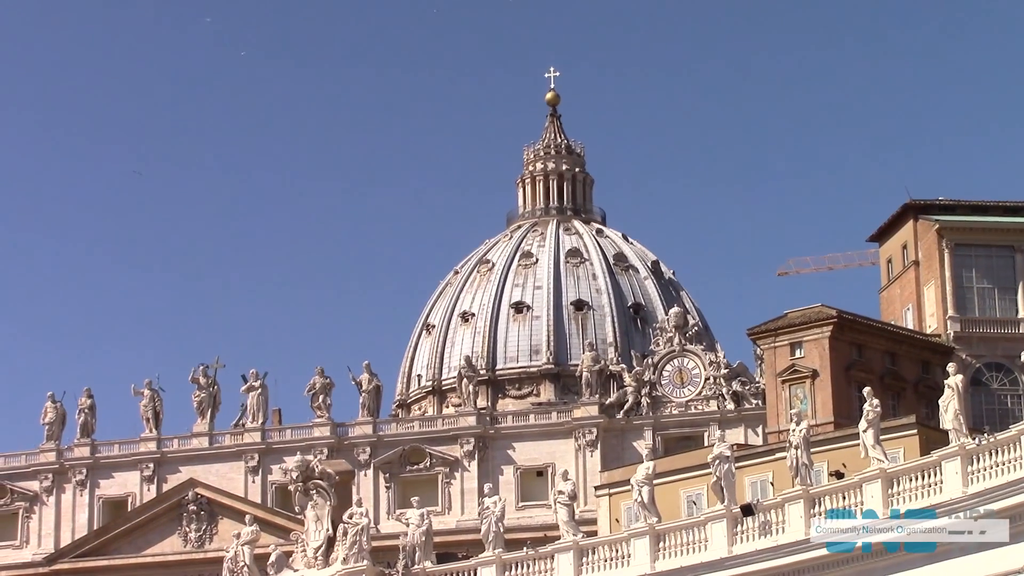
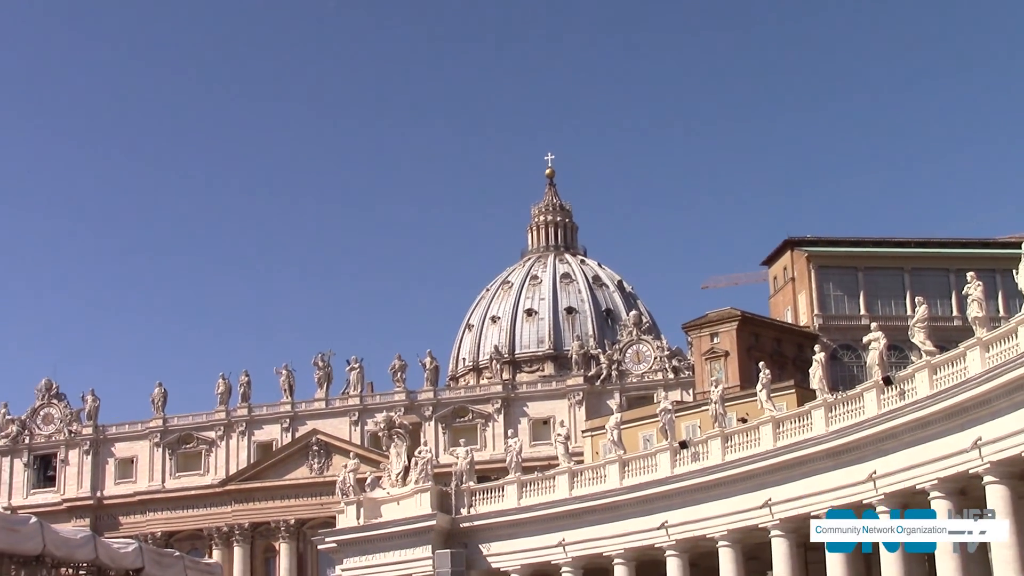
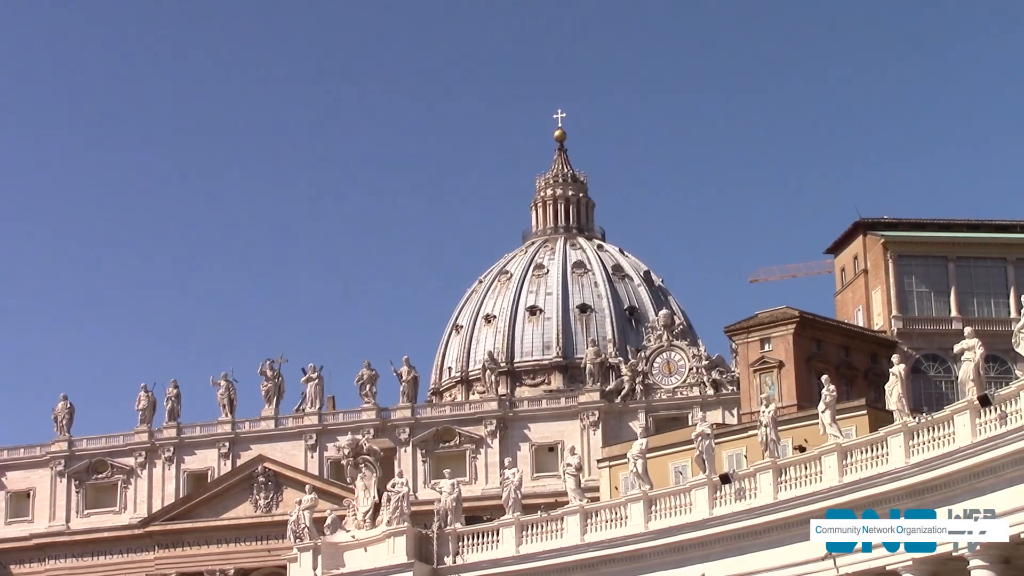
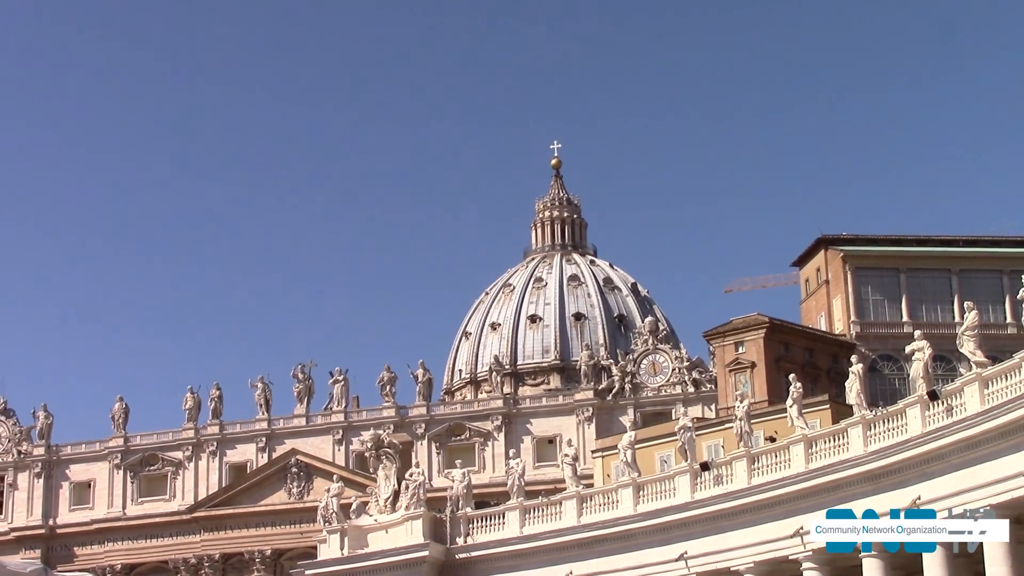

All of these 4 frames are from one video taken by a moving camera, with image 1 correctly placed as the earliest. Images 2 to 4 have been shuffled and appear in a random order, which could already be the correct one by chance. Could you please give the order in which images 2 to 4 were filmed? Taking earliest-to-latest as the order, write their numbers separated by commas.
3, 4, 2
